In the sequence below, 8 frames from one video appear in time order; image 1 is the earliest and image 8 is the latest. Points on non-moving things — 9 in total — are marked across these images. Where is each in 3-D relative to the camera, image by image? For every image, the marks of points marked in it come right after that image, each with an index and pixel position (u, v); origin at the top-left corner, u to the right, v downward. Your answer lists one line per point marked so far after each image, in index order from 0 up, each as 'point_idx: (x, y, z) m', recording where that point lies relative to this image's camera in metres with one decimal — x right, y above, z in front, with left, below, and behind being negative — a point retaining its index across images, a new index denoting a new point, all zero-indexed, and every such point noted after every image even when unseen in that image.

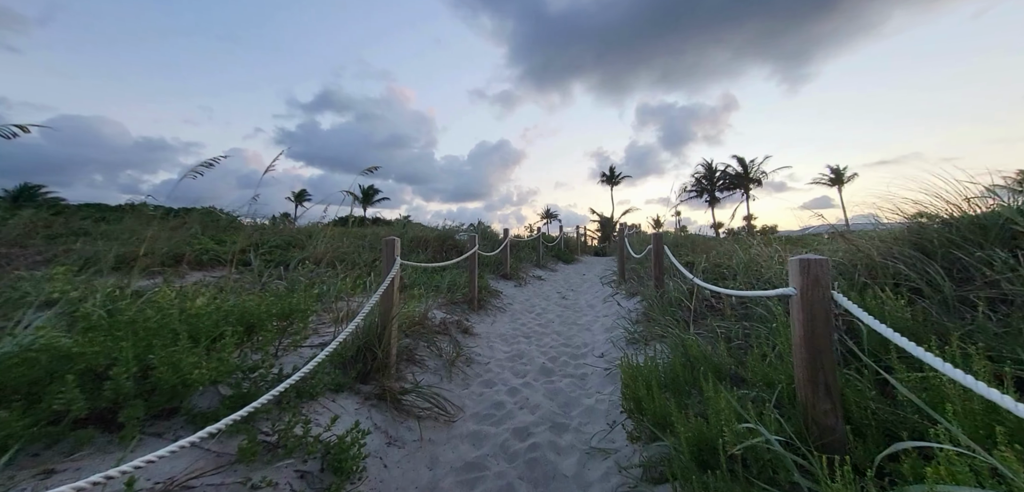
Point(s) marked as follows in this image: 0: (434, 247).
0: (-1.8, -0.1, +7.7) m
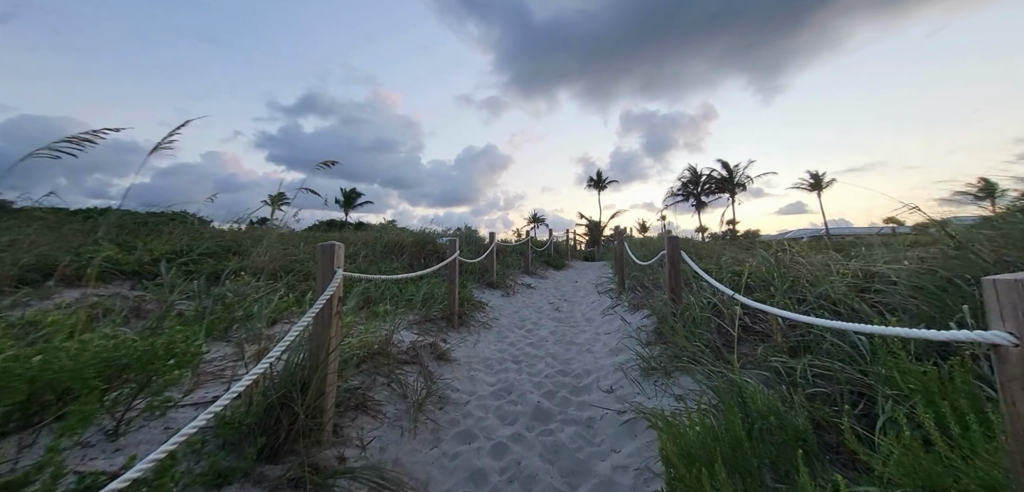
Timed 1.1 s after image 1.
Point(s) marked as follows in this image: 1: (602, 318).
0: (-2.1, -0.2, +6.9) m
1: (+1.3, -1.1, +5.0) m
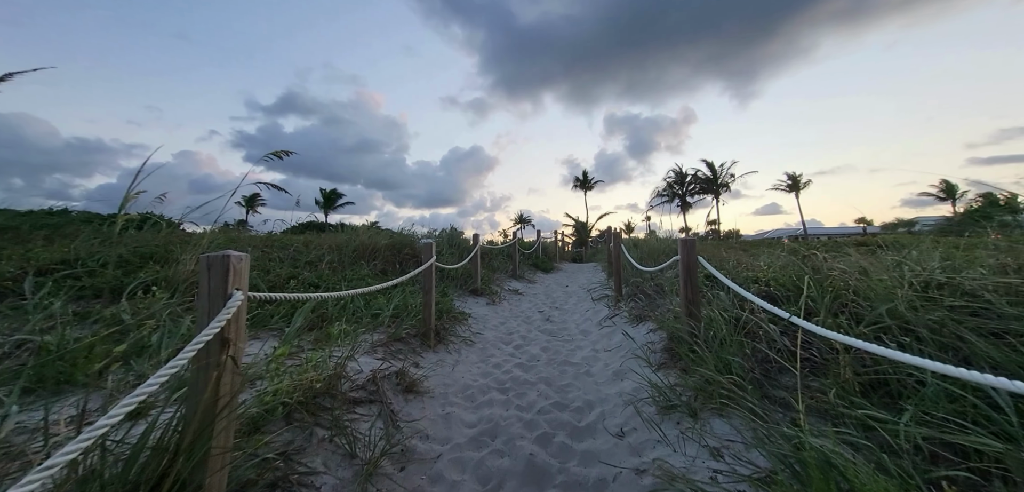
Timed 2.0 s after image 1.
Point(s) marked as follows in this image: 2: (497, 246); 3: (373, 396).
0: (-2.3, -0.3, +6.2) m
1: (+1.2, -1.1, +4.5) m
2: (-0.5, 0.0, +10.8) m
3: (-1.0, -1.1, +2.5) m
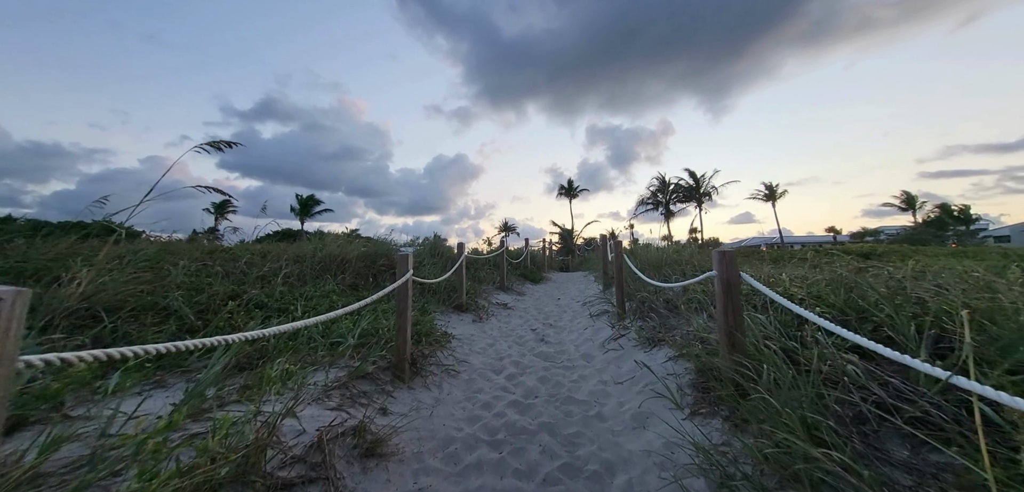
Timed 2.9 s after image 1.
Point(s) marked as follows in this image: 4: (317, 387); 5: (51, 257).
0: (-2.5, -0.4, +5.4) m
1: (+1.1, -1.3, +3.8) m
2: (-0.9, -0.3, +10.1) m
3: (-1.0, -1.2, +1.8) m
4: (-1.4, -1.0, +2.4) m
5: (-4.0, -0.1, +3.0) m
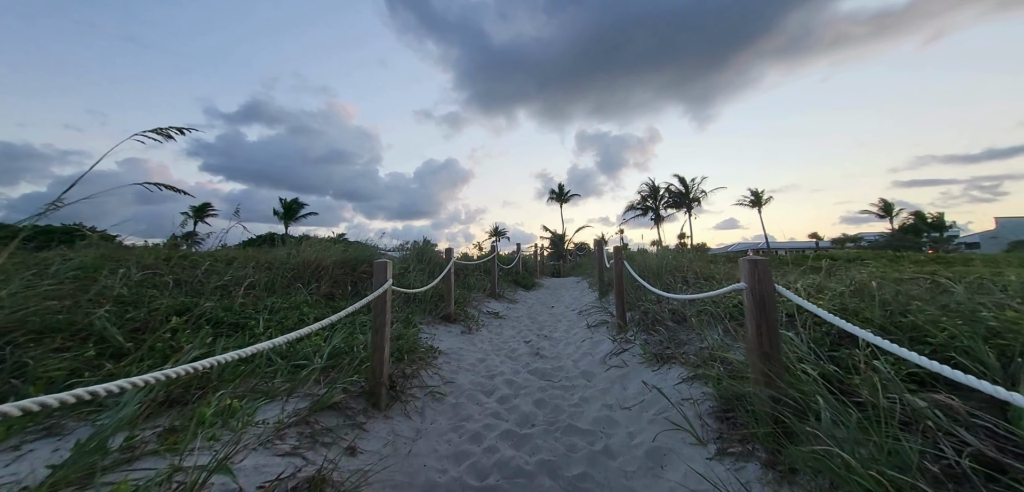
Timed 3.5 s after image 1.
0: (-2.6, -0.5, +5.0) m
1: (+1.0, -1.3, +3.5) m
2: (-1.1, -0.4, +9.7) m
3: (-1.0, -1.2, +1.3) m
4: (-1.4, -1.0, +2.0) m
5: (-4.1, -0.1, +2.5) m
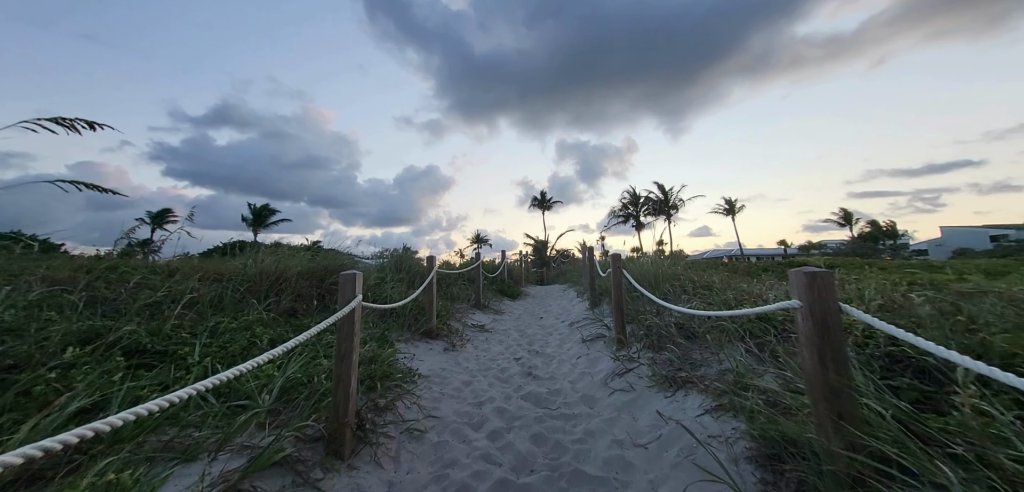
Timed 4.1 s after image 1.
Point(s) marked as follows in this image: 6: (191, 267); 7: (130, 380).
0: (-2.8, -0.6, +4.4) m
1: (+0.9, -1.4, +3.0) m
2: (-1.5, -0.6, +9.2) m
3: (-1.0, -1.2, +0.8) m
4: (-1.4, -1.1, +1.4) m
5: (-4.1, -0.2, +1.8) m
6: (-4.0, -0.3, +4.3) m
7: (-2.3, -0.8, +2.1) m
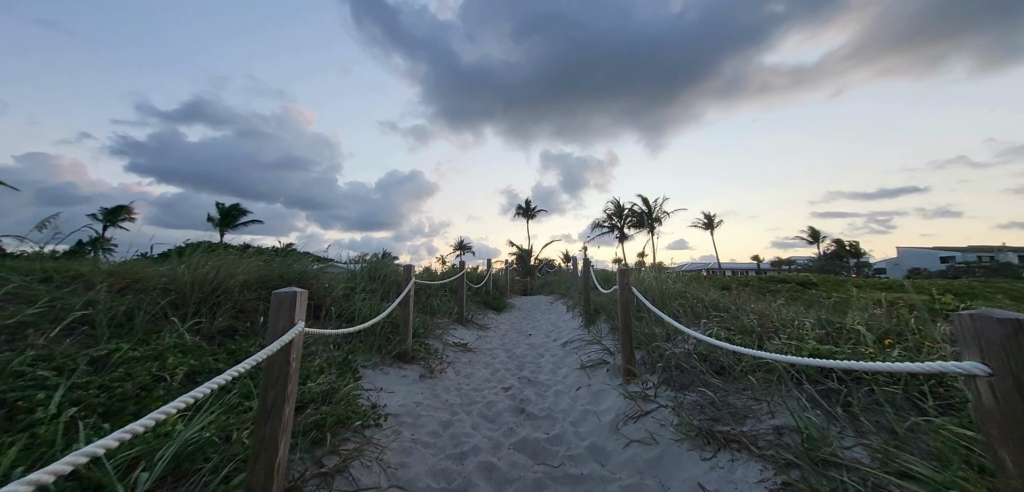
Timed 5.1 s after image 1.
0: (-2.9, -0.7, +3.6) m
1: (+0.9, -1.5, +2.4) m
2: (-1.9, -0.8, +8.4) m
3: (-0.9, -1.3, +0.1) m
4: (-1.4, -1.1, +0.7) m
5: (-4.1, -0.1, +0.9) m
6: (-4.1, -0.3, +3.4) m
7: (-2.3, -0.8, +1.3) m
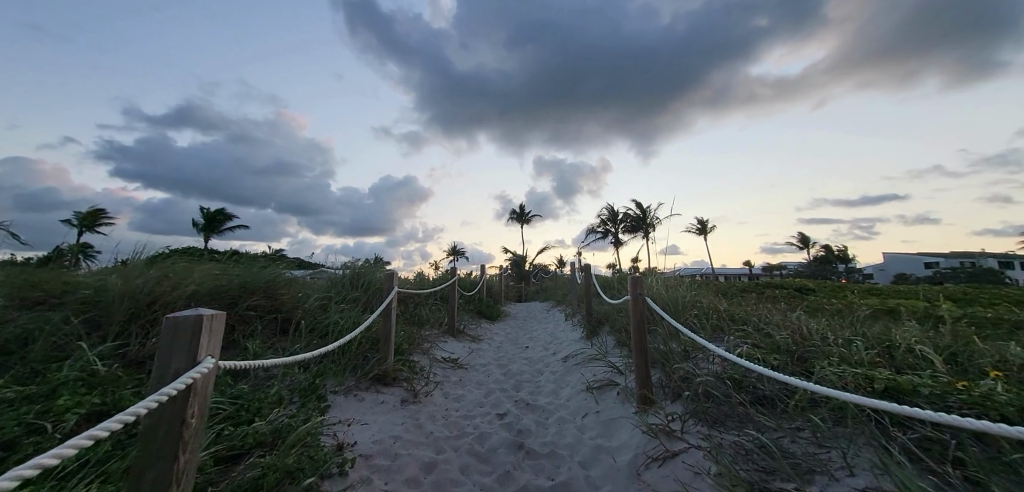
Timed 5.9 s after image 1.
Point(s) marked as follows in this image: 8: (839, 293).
0: (-2.9, -0.7, +3.0) m
1: (+0.8, -1.5, +1.9) m
2: (-2.0, -0.9, +7.8) m
3: (-0.9, -1.2, -0.5) m
4: (-1.4, -1.1, +0.1) m
5: (-4.1, -0.1, +0.3) m
6: (-4.1, -0.3, +2.8) m
7: (-2.3, -0.8, +0.7) m
8: (+14.6, -2.1, +15.2) m
